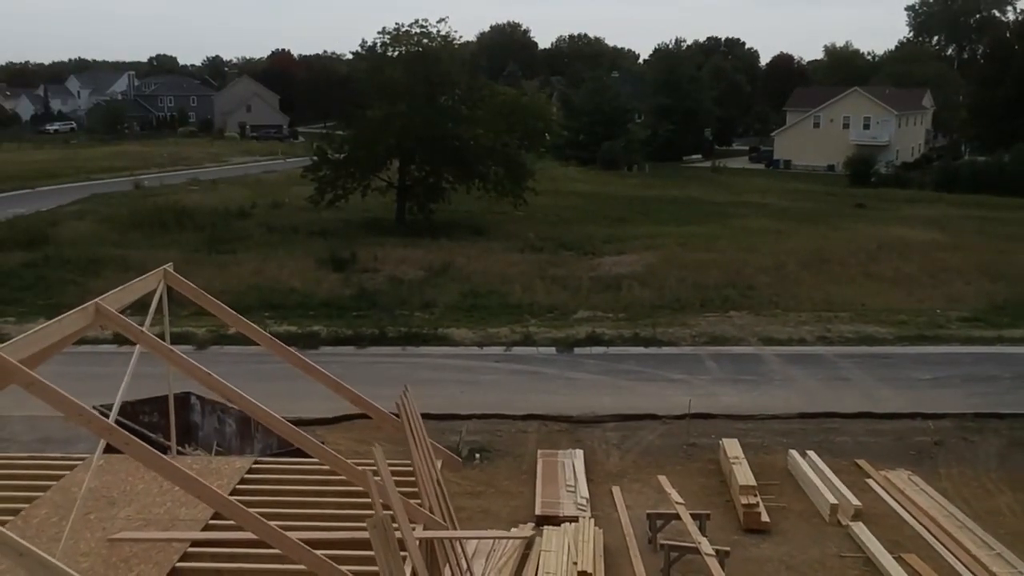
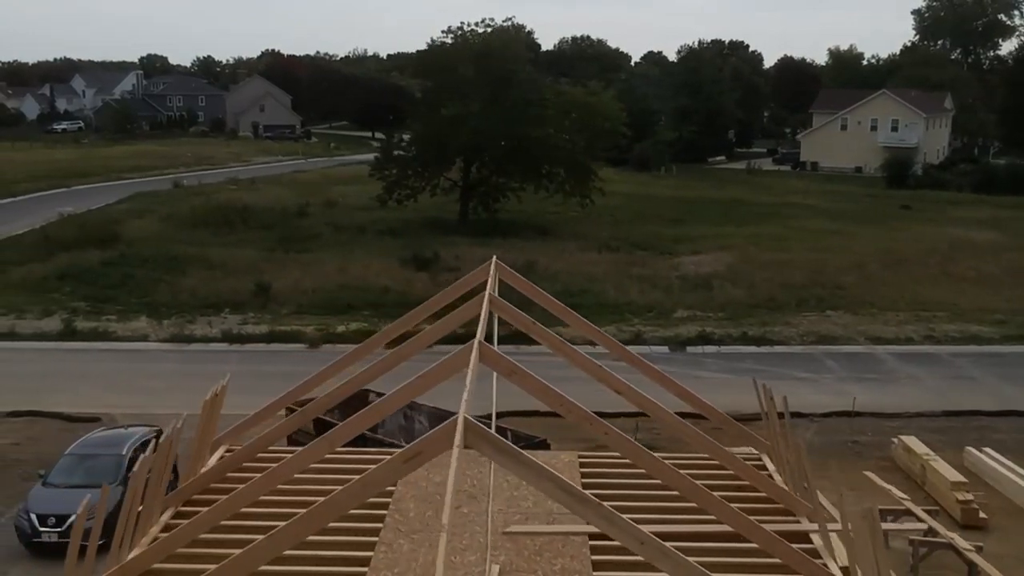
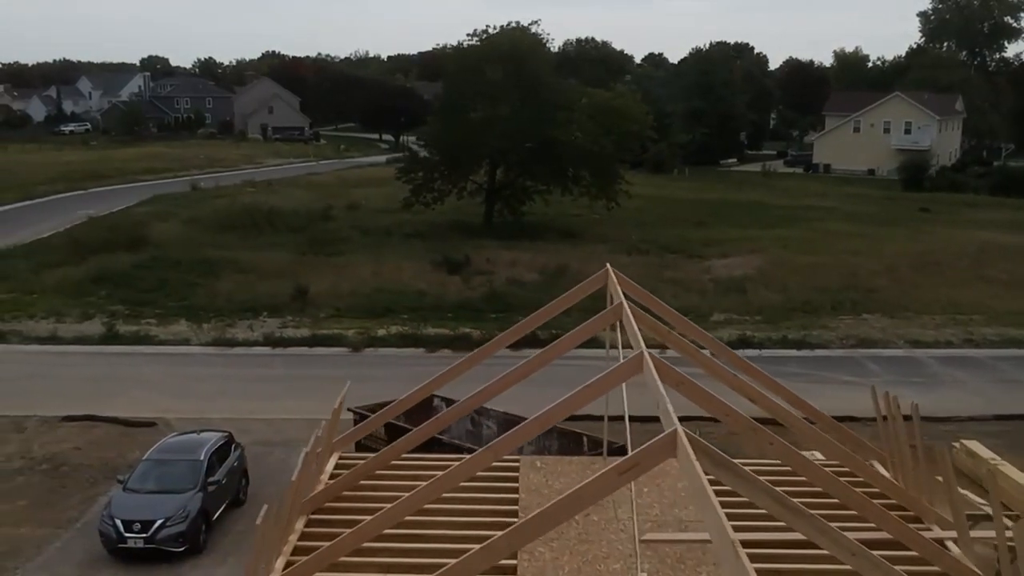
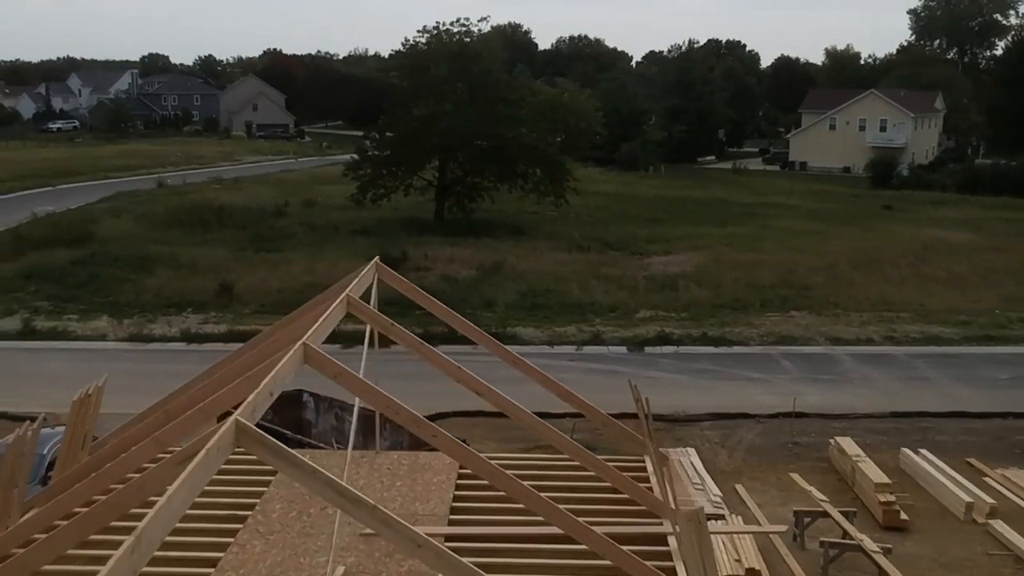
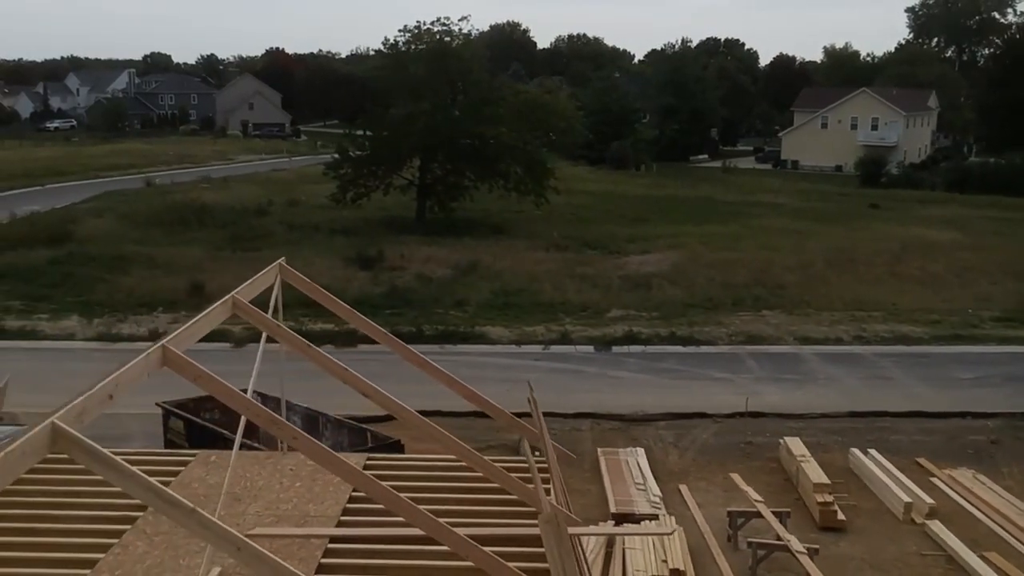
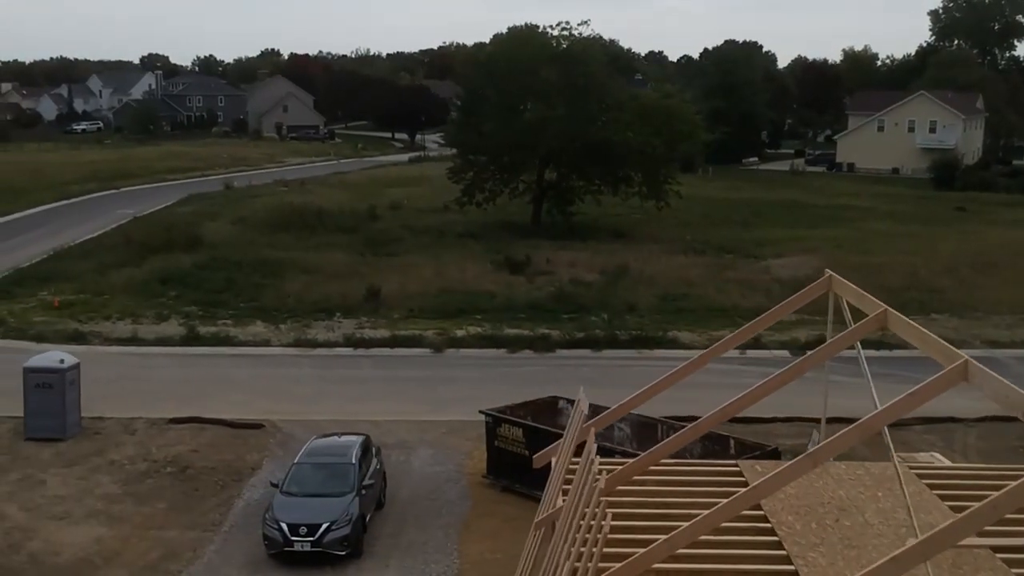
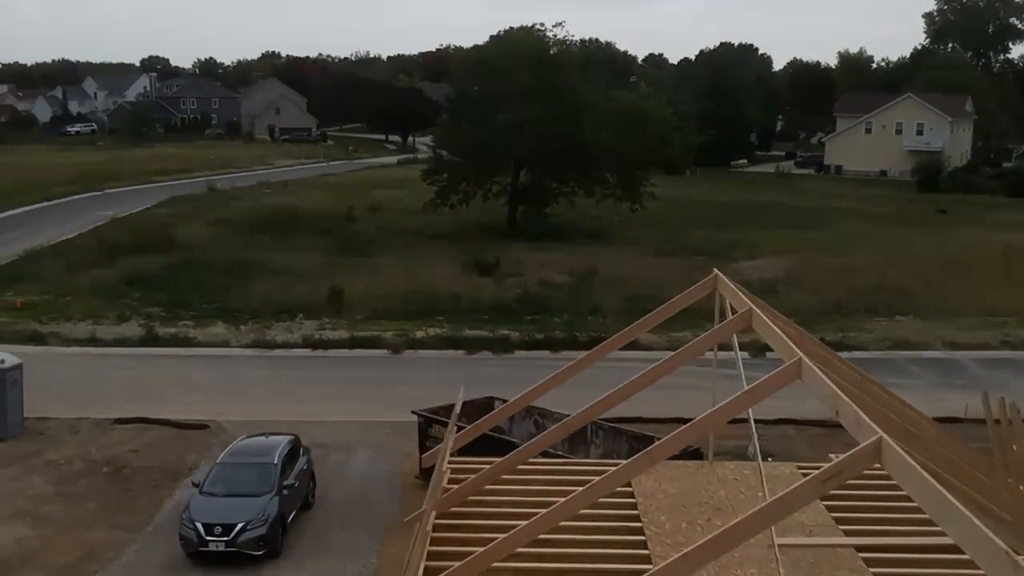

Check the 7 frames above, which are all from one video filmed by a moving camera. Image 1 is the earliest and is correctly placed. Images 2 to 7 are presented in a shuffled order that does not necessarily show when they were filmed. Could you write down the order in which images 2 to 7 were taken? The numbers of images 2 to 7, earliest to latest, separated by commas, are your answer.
5, 4, 2, 3, 7, 6
